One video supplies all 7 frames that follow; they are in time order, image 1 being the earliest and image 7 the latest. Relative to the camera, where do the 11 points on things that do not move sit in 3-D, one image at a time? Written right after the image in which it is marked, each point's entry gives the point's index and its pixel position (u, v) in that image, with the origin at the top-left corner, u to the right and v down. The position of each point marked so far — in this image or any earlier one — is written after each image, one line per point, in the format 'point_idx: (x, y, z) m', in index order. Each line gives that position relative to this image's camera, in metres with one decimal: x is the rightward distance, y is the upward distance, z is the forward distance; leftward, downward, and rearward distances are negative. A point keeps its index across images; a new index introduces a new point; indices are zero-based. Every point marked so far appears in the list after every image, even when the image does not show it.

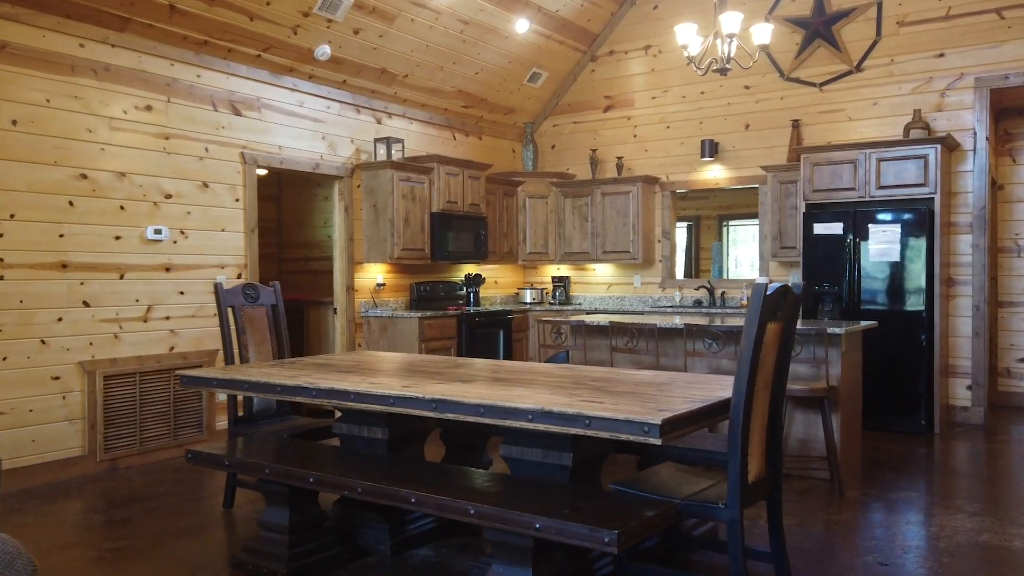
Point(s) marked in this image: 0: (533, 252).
0: (+0.2, +0.3, +7.9) m
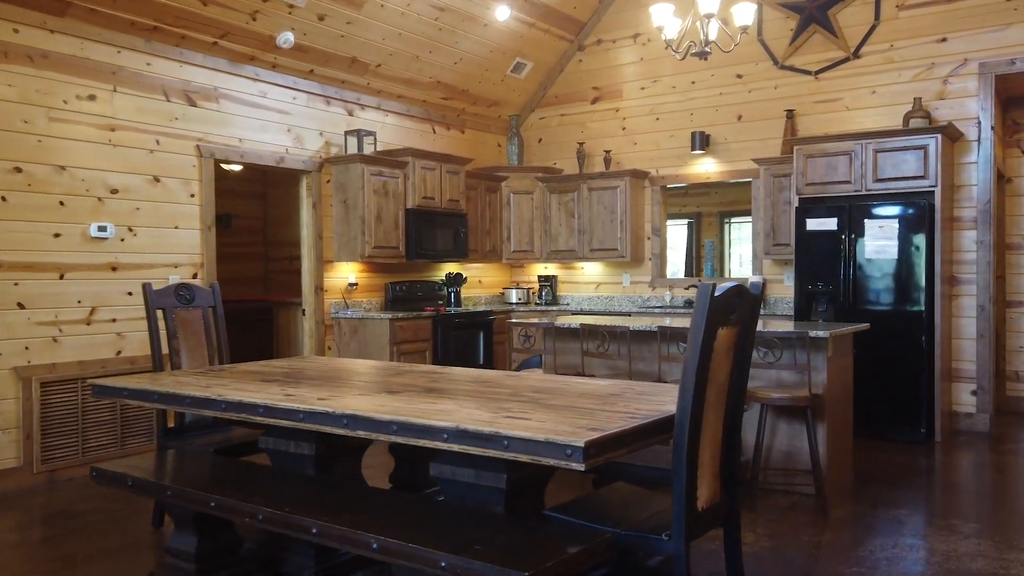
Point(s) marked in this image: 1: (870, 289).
0: (0.0, +0.3, +7.6) m
1: (+2.4, 0.0, +5.6) m
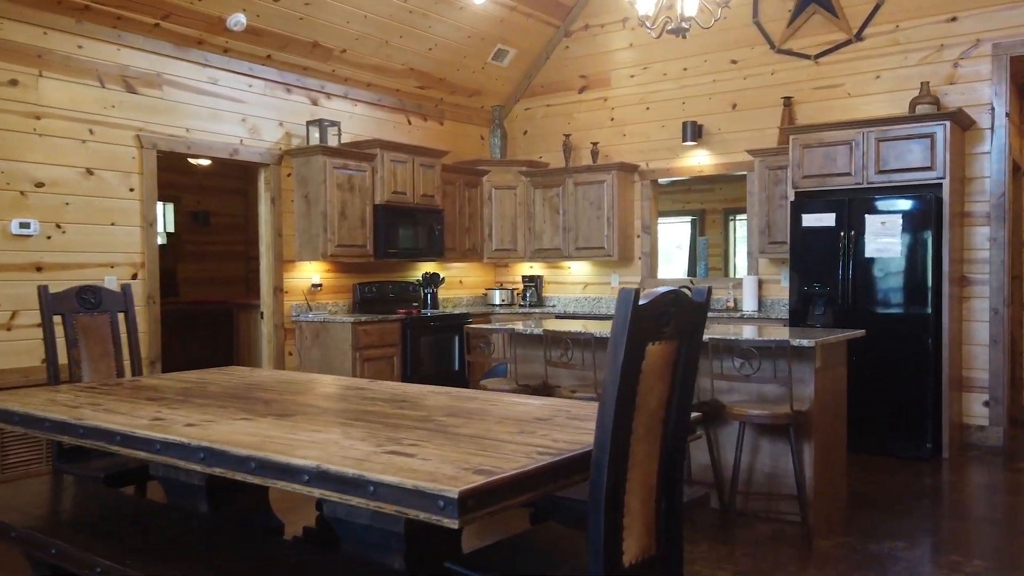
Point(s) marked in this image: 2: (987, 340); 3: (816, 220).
0: (-0.1, +0.3, +7.2) m
1: (+2.2, 0.0, +5.2) m
2: (+3.0, -0.3, +5.4) m
3: (+1.9, +0.4, +5.4) m
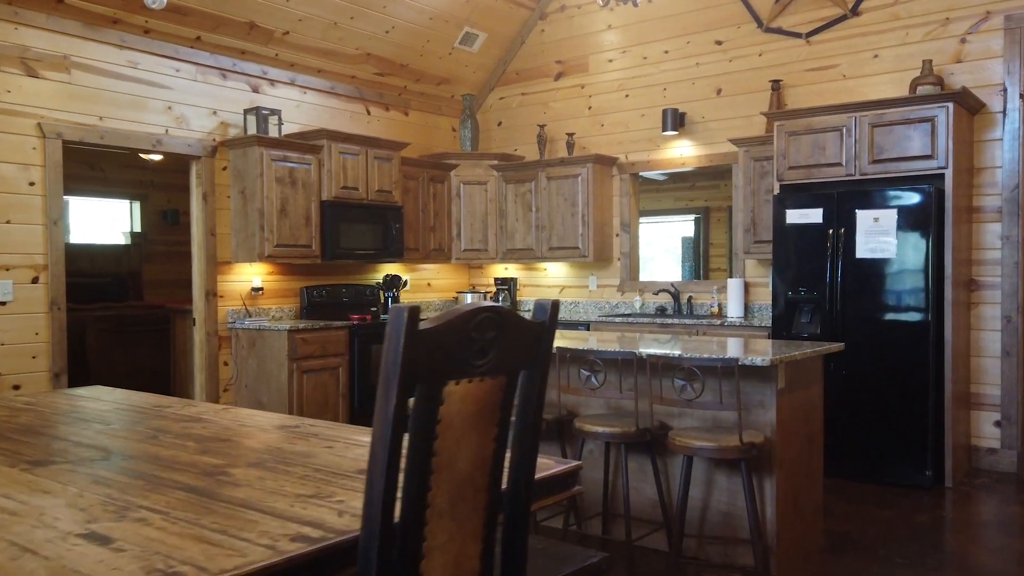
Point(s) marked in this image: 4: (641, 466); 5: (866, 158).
0: (-0.3, +0.3, +6.6) m
1: (+1.9, 0.0, +4.6) m
2: (+2.7, -0.4, +4.8) m
3: (+1.6, +0.4, +4.8) m
4: (+0.5, -0.7, +3.4) m
5: (+1.9, +0.7, +4.7) m
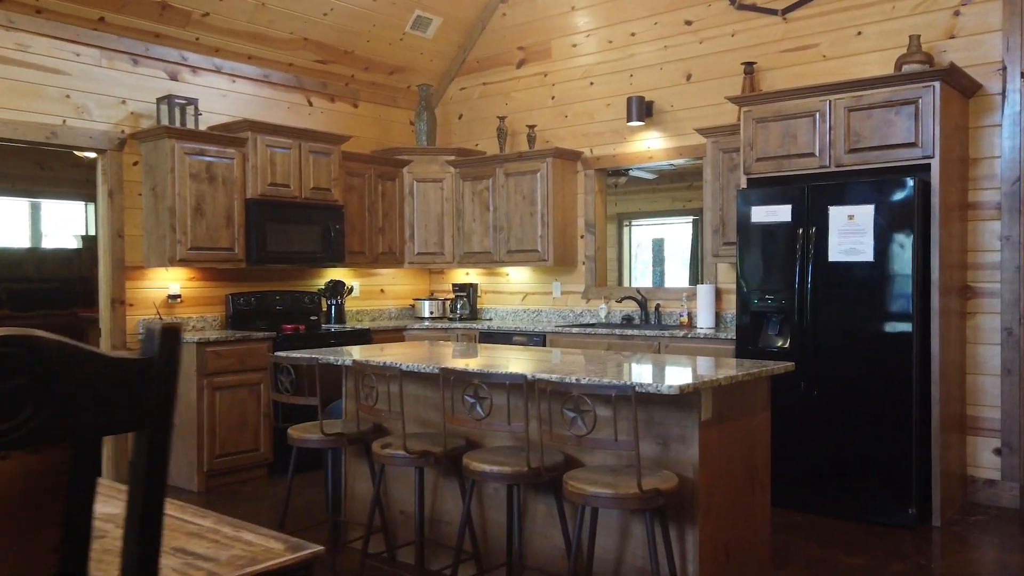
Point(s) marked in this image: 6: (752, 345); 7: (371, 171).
0: (-0.6, +0.3, +6.1) m
1: (+1.5, -0.1, +4.0) m
2: (+2.4, -0.4, +4.2) m
3: (+1.3, +0.4, +4.2) m
4: (+0.1, -0.7, +2.9) m
5: (+1.6, +0.7, +4.1) m
6: (+1.2, -0.3, +4.2) m
7: (-1.0, +0.8, +5.8) m
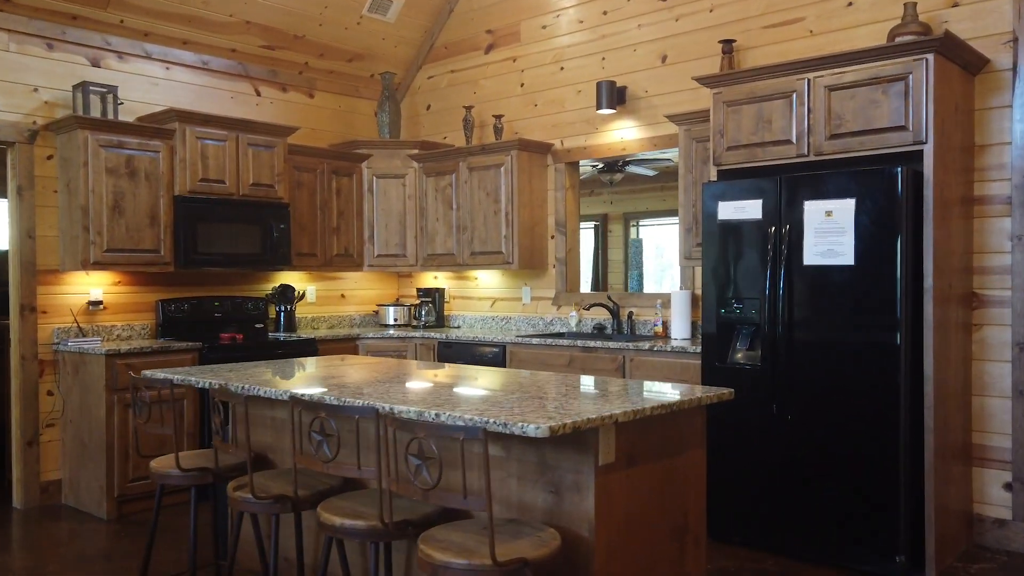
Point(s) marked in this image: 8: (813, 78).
0: (-0.8, +0.2, +5.6) m
1: (+1.2, -0.1, +3.4) m
2: (+2.1, -0.4, +3.6) m
3: (+1.0, +0.3, +3.6) m
4: (-0.2, -0.8, +2.4) m
5: (+1.3, +0.6, +3.5) m
6: (+0.9, -0.3, +3.7) m
7: (-1.2, +0.8, +5.4) m
8: (+1.3, +0.9, +3.5) m
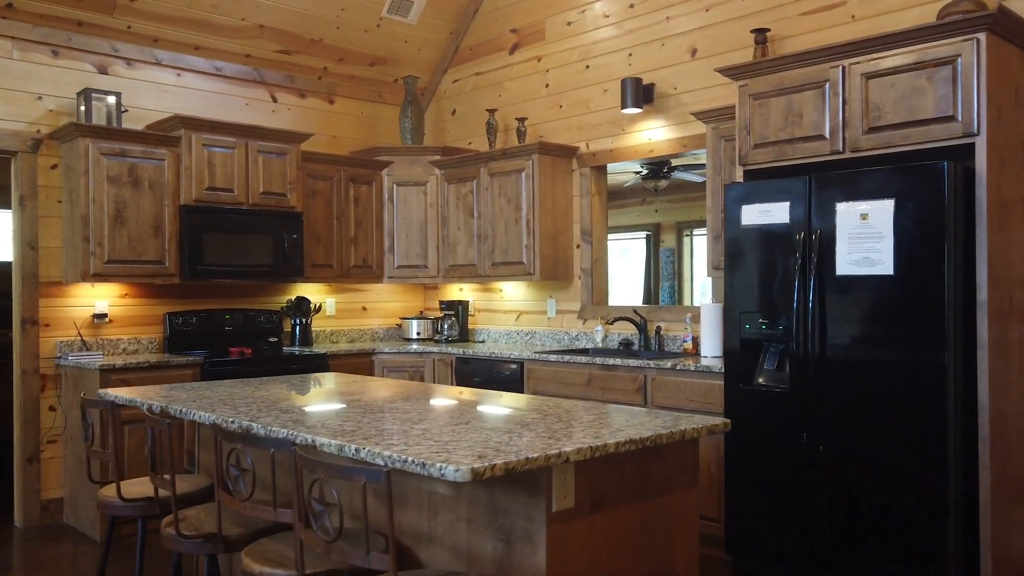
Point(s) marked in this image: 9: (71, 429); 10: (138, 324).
0: (-0.7, +0.1, +5.4) m
1: (+1.2, -0.2, +3.0) m
2: (+2.1, -0.5, +3.1) m
3: (+1.0, +0.3, +3.3) m
4: (-0.3, -0.8, +2.1) m
5: (+1.3, +0.6, +3.1) m
6: (+0.9, -0.4, +3.3) m
7: (-1.0, +0.7, +5.2) m
8: (+1.2, +0.8, +3.1) m
9: (-2.2, -0.7, +4.2) m
10: (-2.0, -0.2, +4.6) m
